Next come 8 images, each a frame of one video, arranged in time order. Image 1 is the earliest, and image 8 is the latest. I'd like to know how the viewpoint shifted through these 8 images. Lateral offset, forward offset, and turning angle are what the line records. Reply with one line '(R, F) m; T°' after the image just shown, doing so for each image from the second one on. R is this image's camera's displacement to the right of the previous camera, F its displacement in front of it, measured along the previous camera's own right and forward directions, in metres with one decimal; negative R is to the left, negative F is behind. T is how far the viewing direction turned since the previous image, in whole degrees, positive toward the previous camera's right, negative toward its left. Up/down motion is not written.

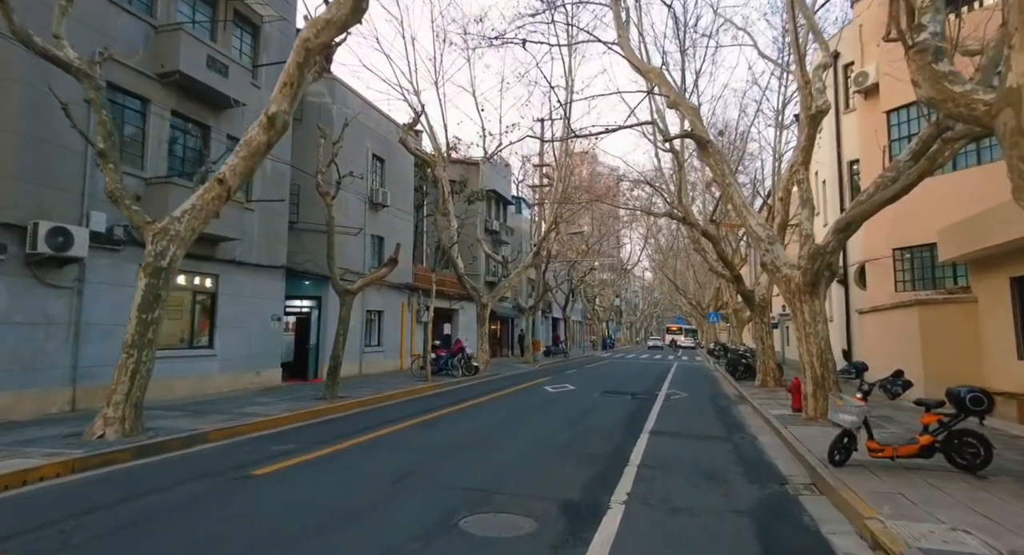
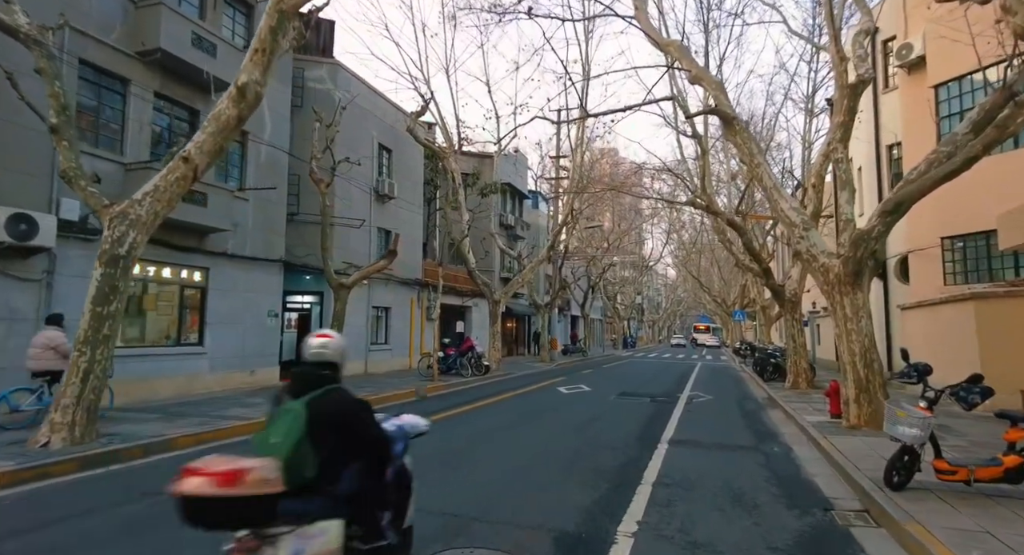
(+0.3, +1.2) m; -2°
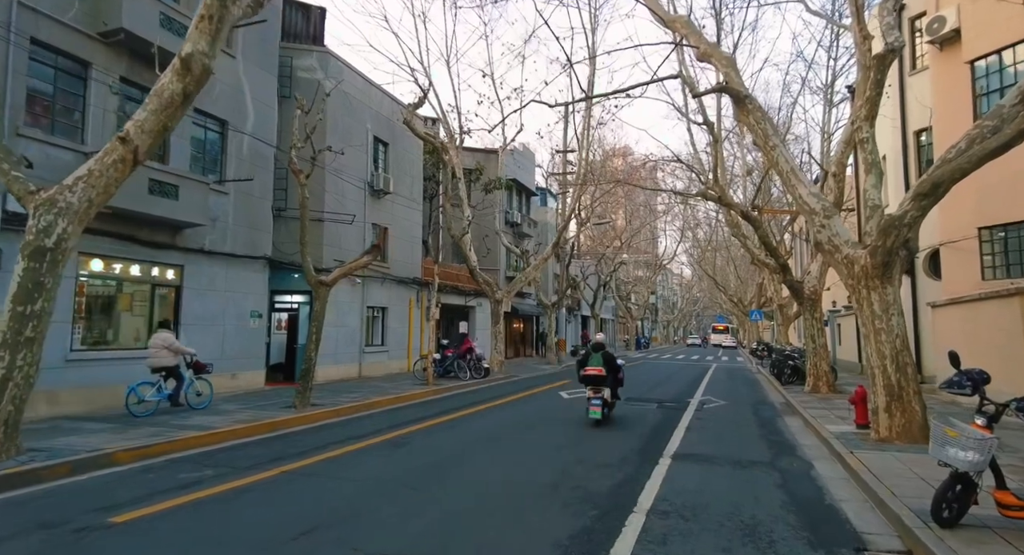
(+0.5, +1.1) m; -1°
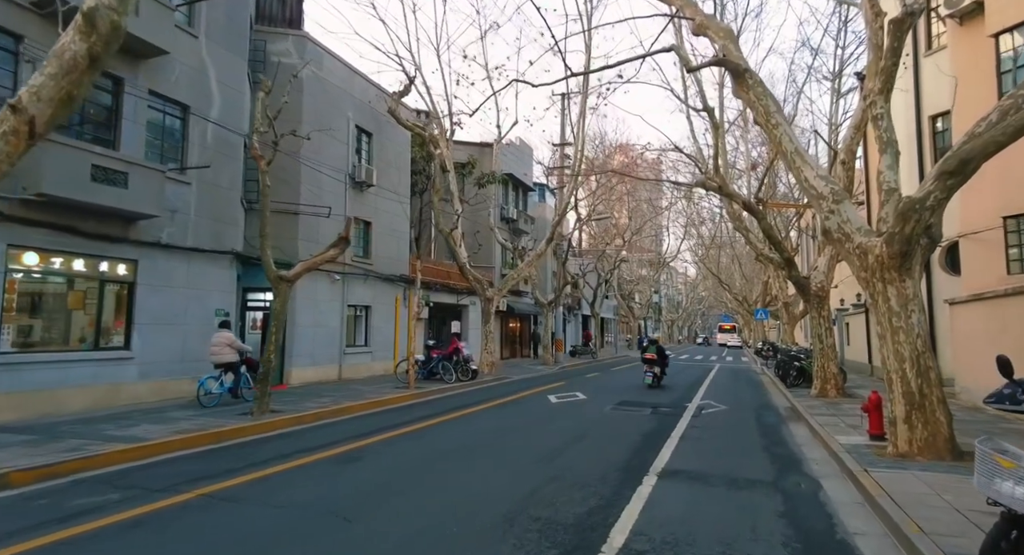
(+0.5, +1.1) m; 0°
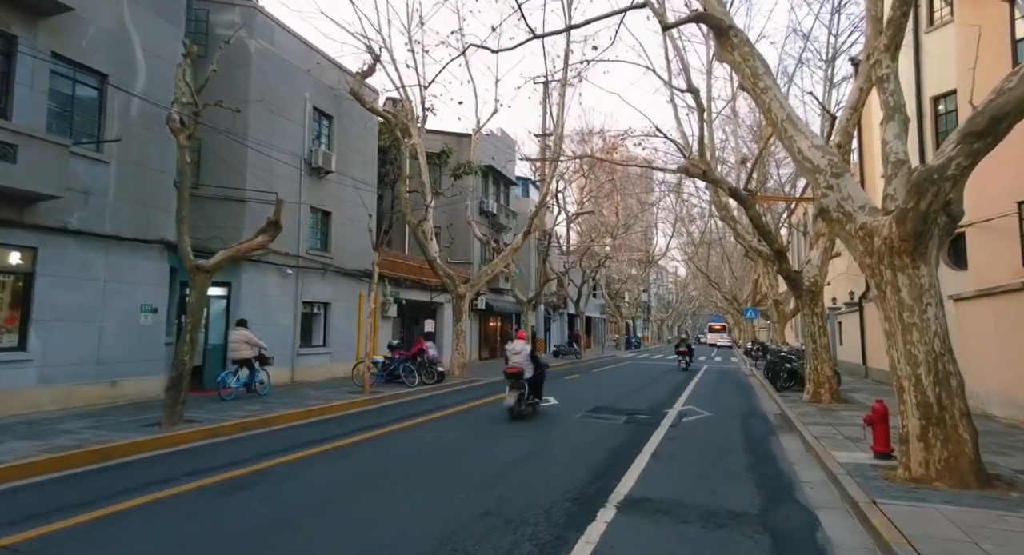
(+0.7, +1.5) m; +1°
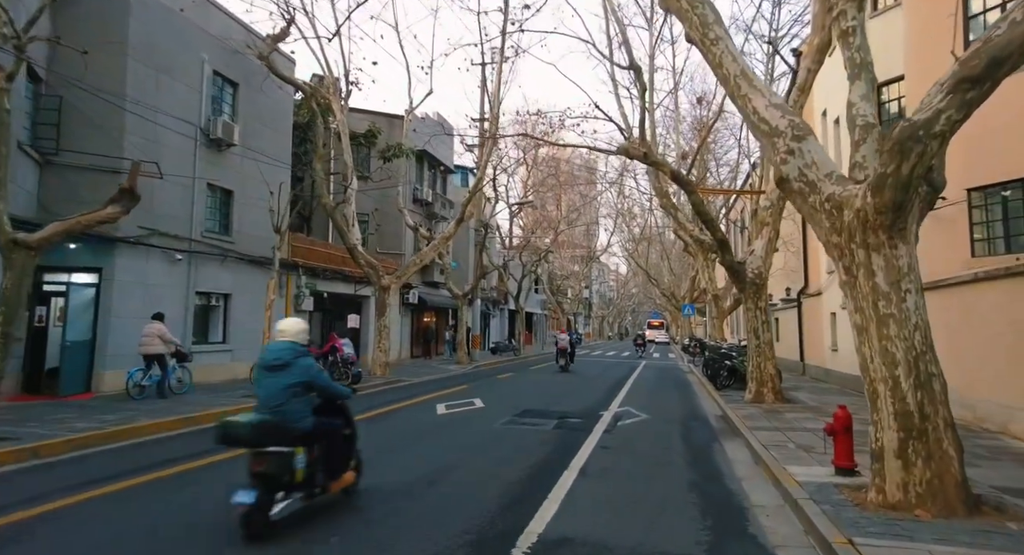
(+0.5, +1.5) m; +5°
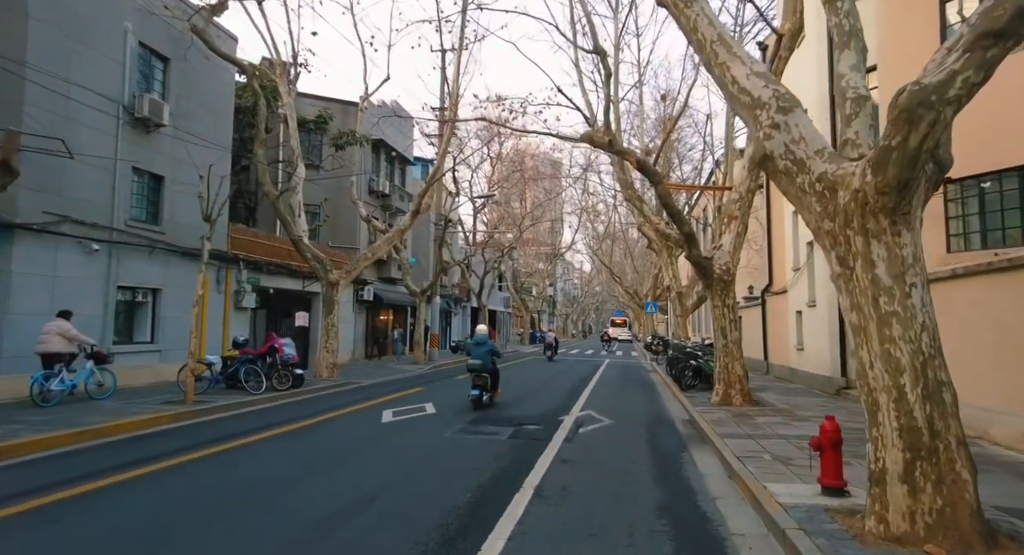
(+0.2, +1.0) m; +3°
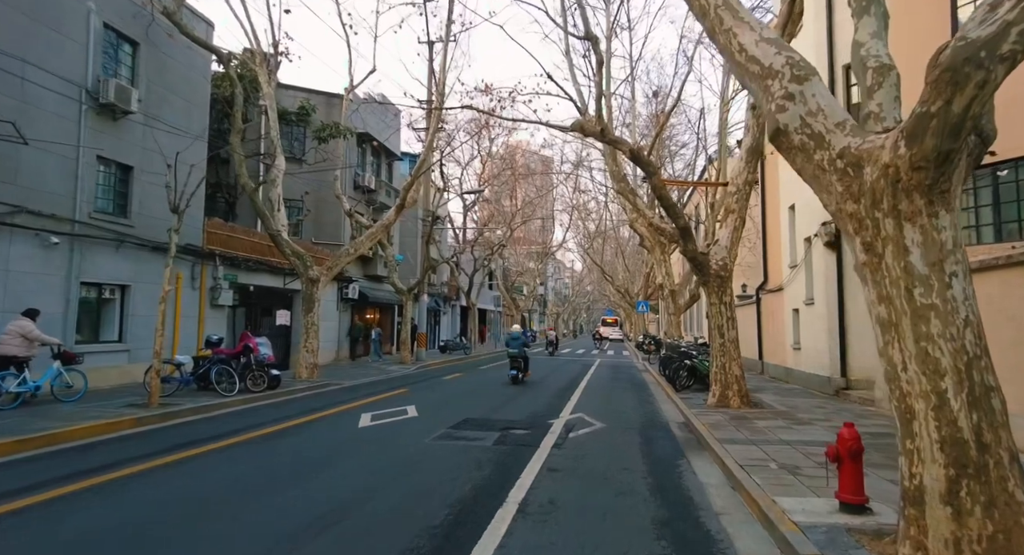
(+0.1, +0.7) m; +1°
